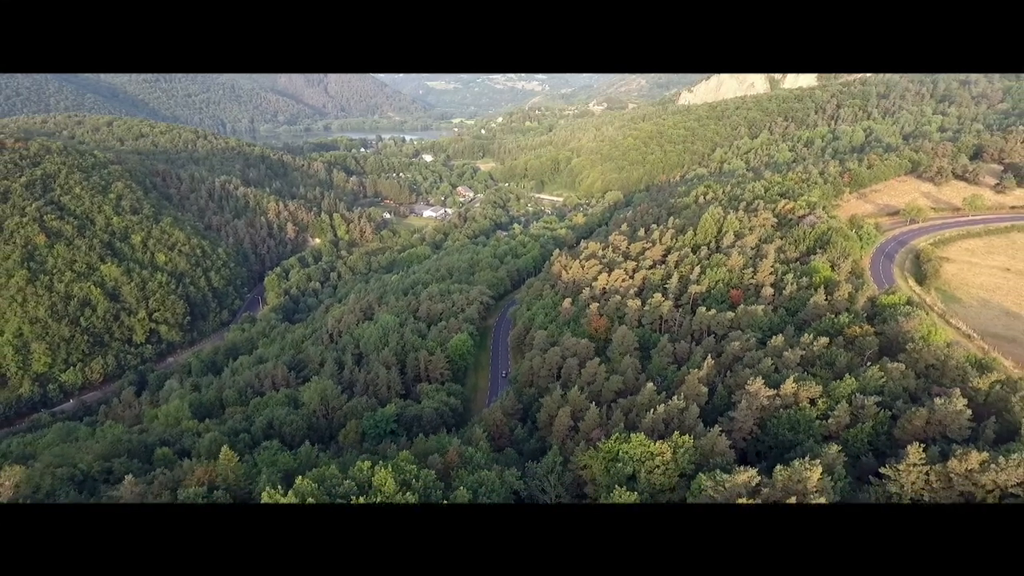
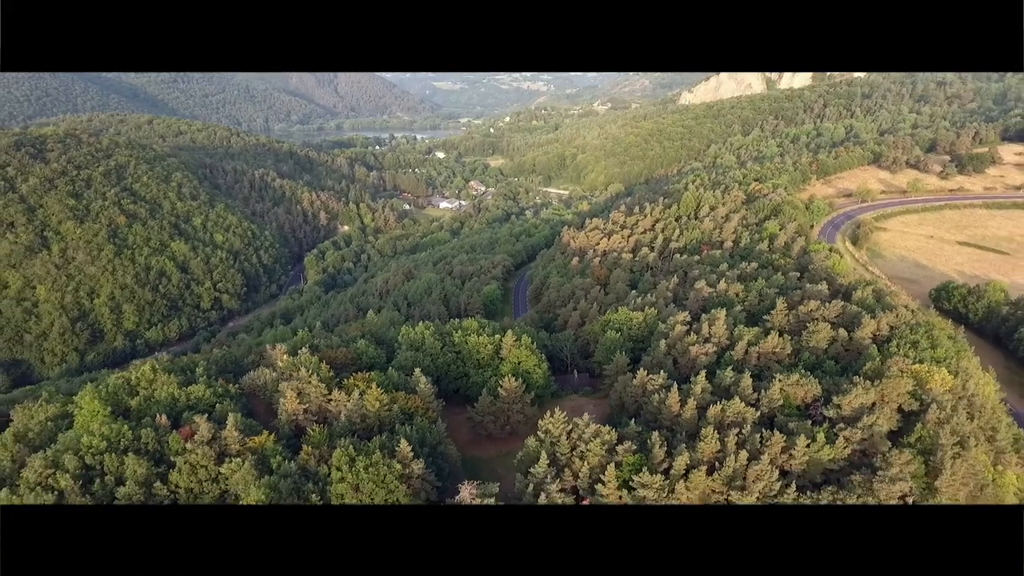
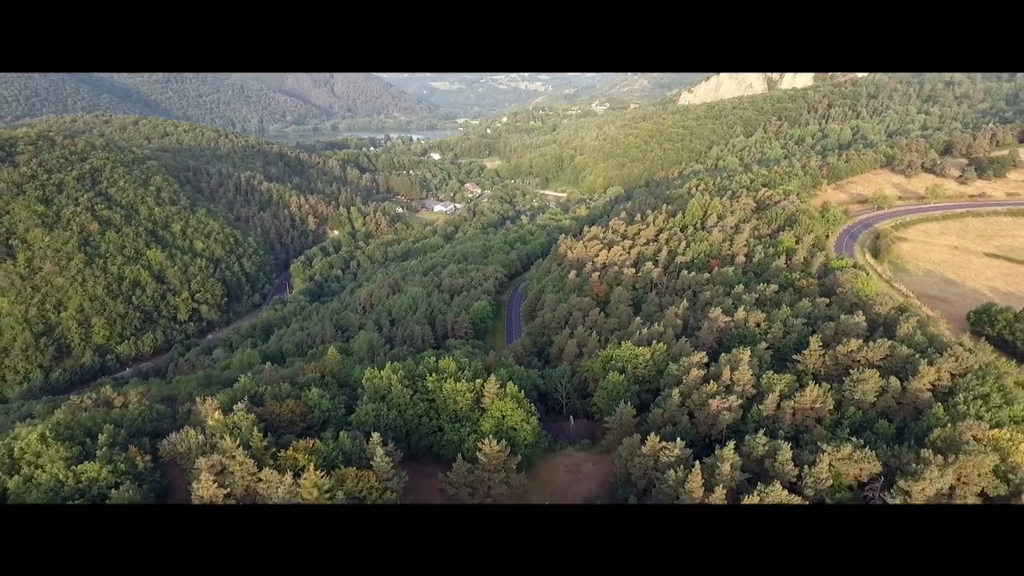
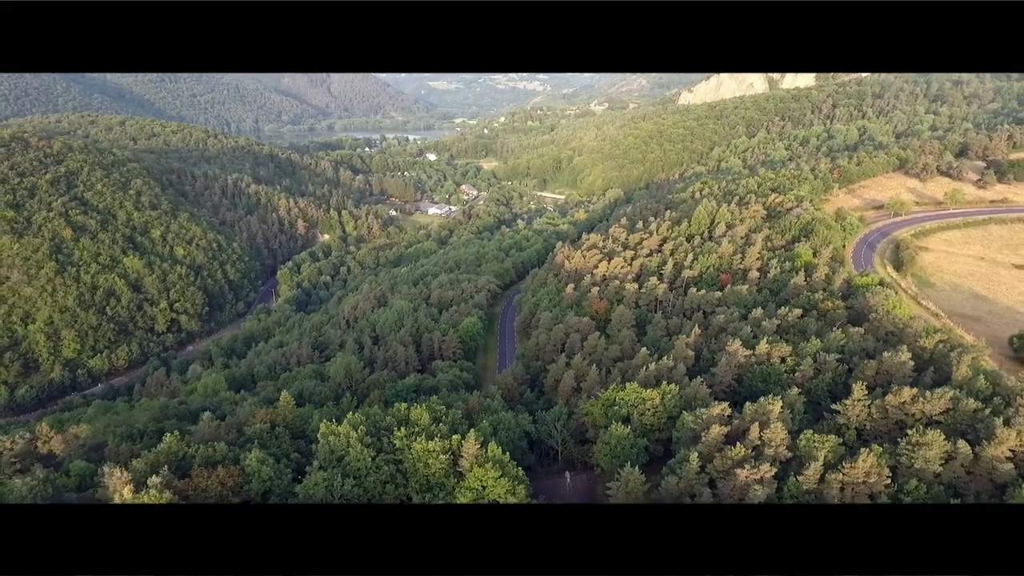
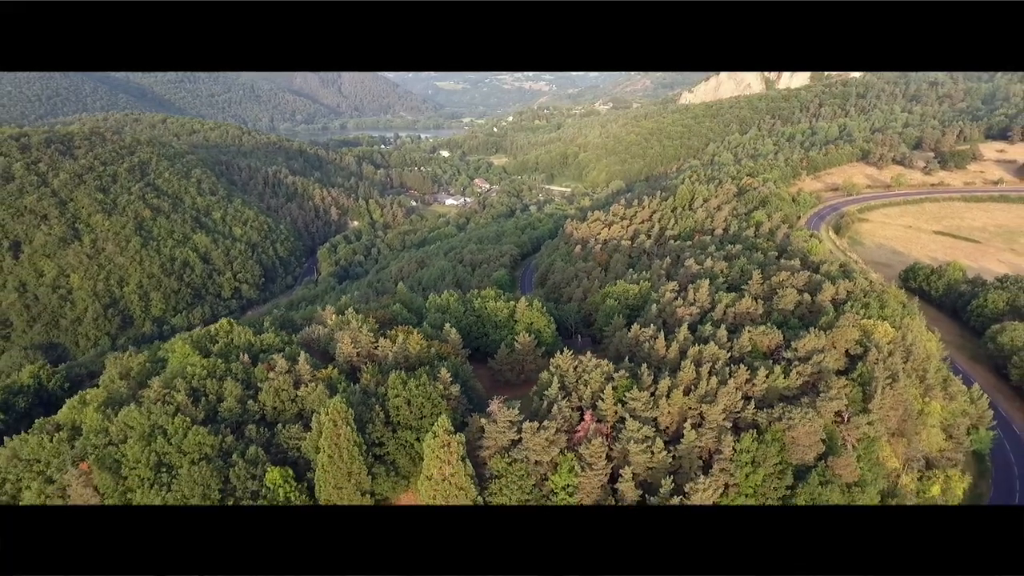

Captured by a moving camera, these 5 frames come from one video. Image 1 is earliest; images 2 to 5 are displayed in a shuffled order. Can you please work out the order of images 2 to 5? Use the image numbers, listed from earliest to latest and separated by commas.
4, 3, 2, 5
